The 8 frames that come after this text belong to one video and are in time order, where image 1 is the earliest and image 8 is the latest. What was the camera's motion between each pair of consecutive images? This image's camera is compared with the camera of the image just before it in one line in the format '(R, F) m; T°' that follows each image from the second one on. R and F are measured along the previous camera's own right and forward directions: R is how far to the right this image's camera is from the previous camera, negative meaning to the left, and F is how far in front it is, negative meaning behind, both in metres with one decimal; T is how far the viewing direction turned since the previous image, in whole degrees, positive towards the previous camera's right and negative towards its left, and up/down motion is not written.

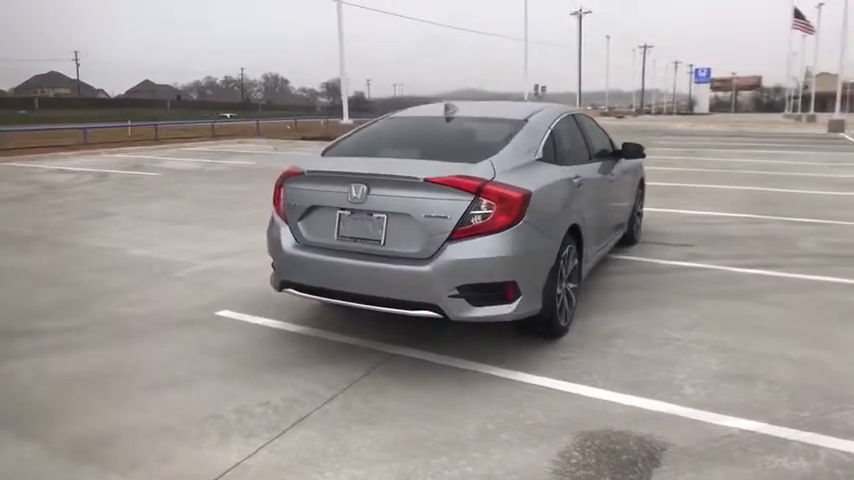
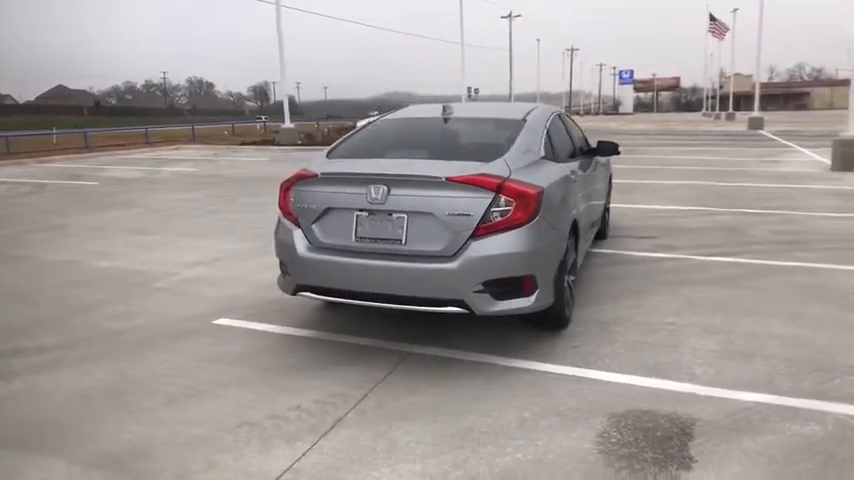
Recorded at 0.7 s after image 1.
(-0.6, -0.1) m; +6°
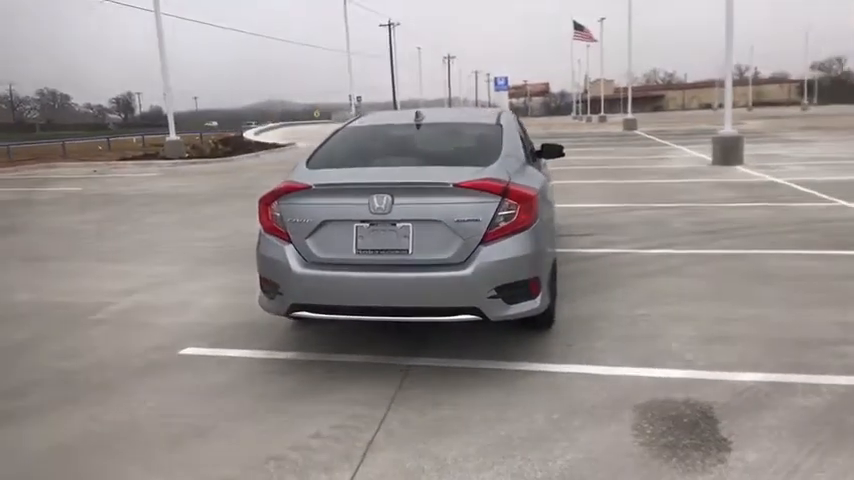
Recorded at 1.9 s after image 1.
(-0.8, +0.2) m; +11°
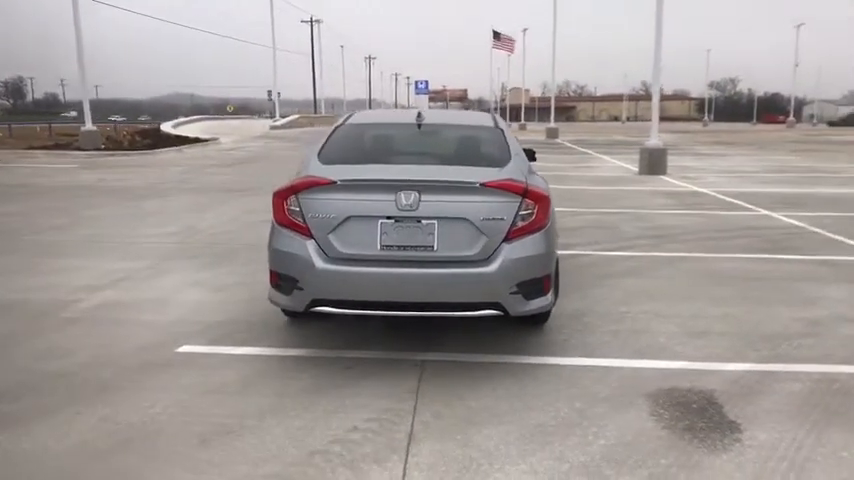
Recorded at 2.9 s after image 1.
(-0.7, -0.1) m; +8°
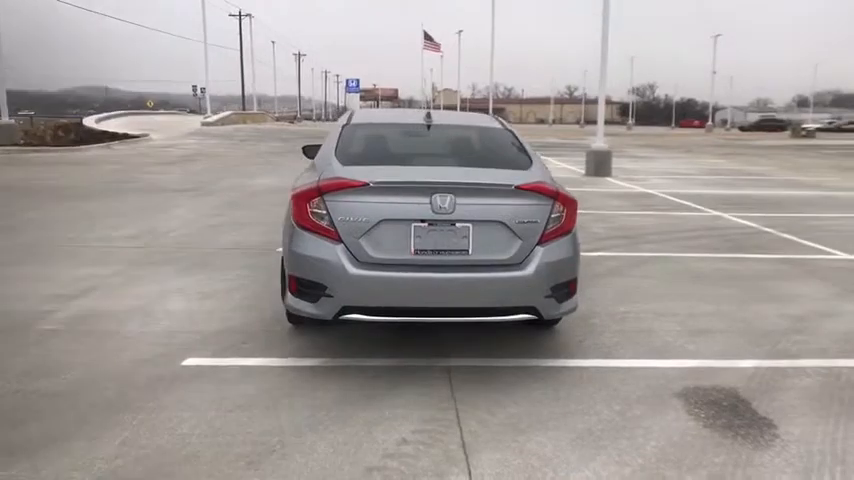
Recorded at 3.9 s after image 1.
(-0.7, +0.1) m; +7°
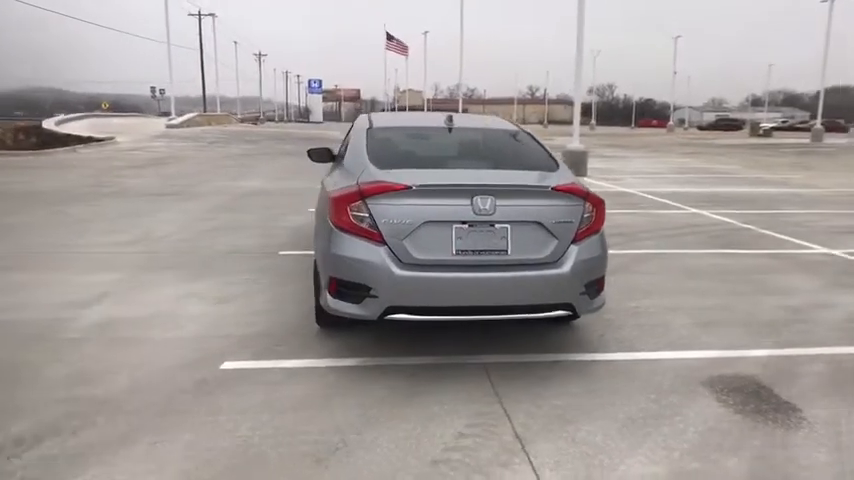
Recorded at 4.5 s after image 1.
(-0.5, -0.1) m; +4°
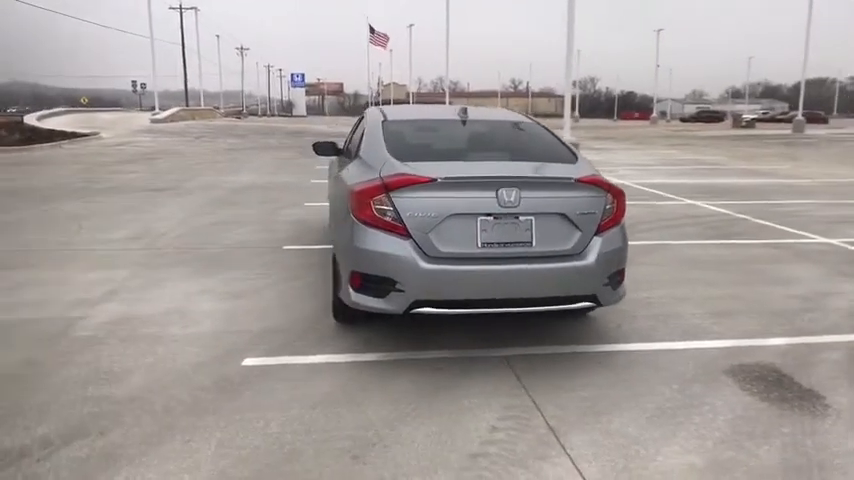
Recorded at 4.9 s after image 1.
(-0.3, 0.0) m; +2°
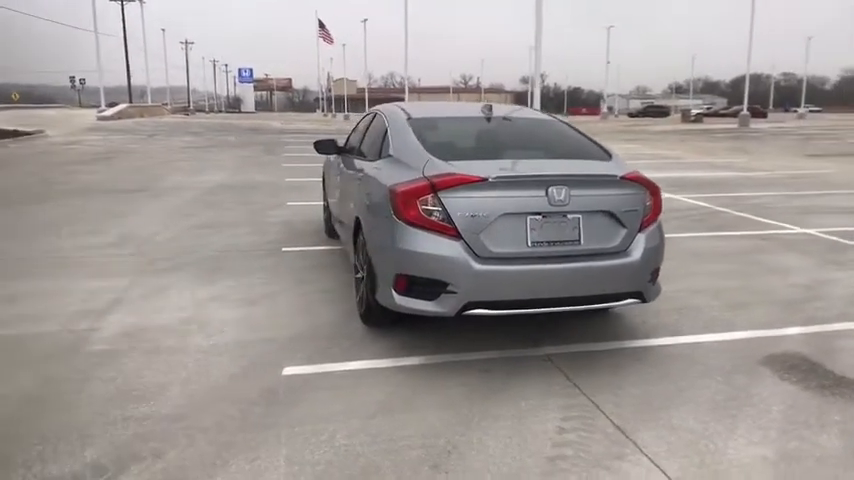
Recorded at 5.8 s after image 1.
(-0.6, +0.1) m; +5°
